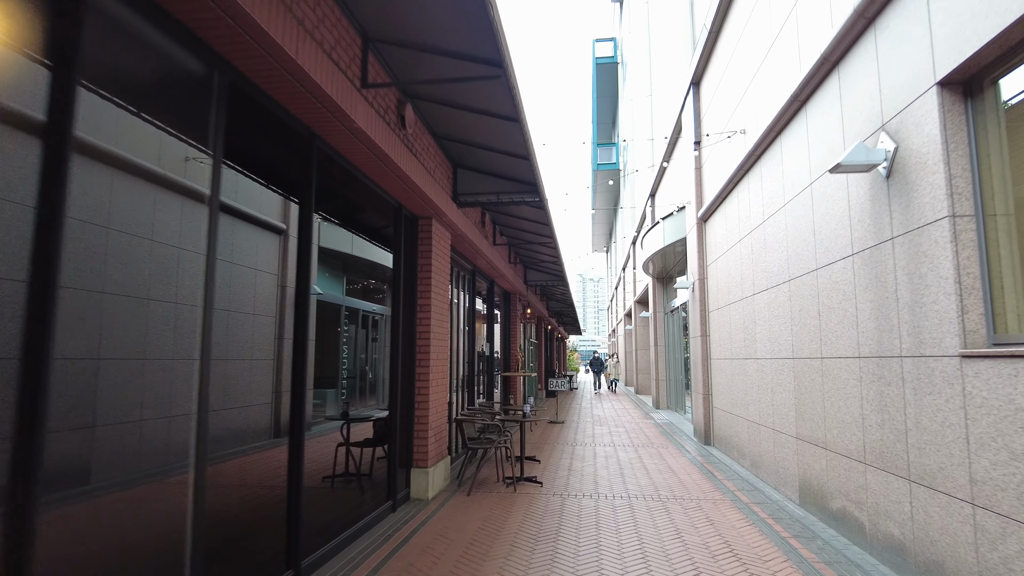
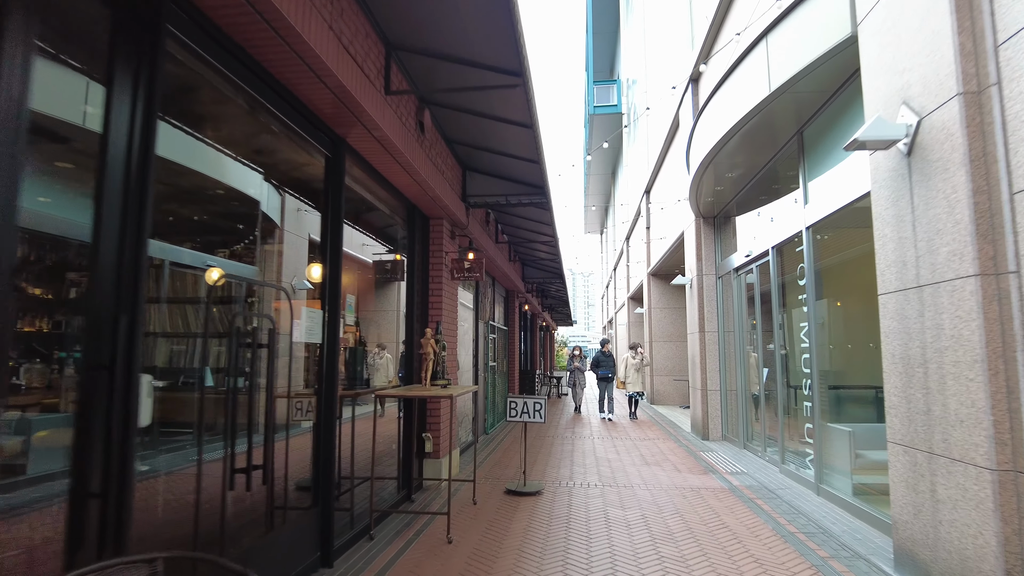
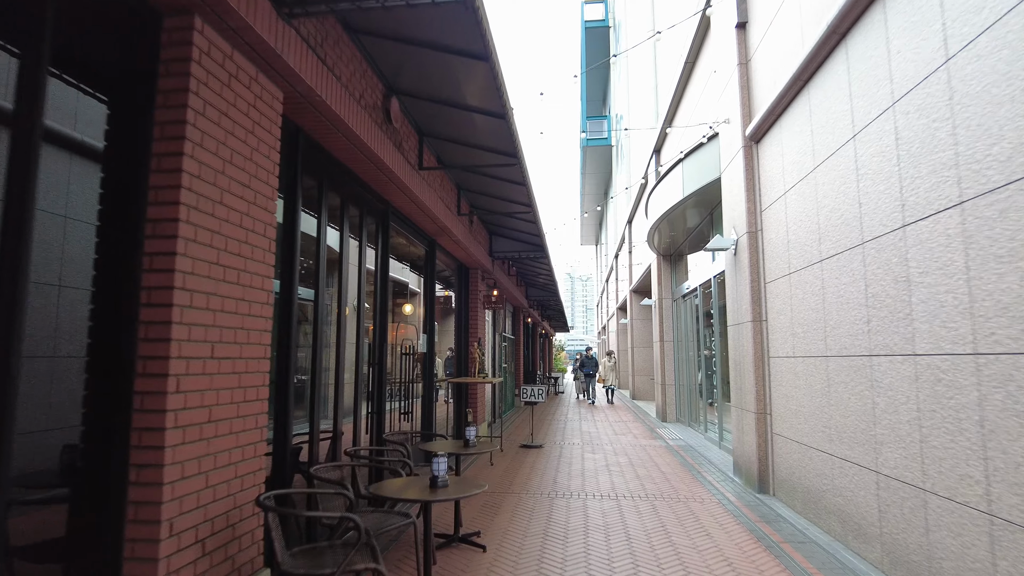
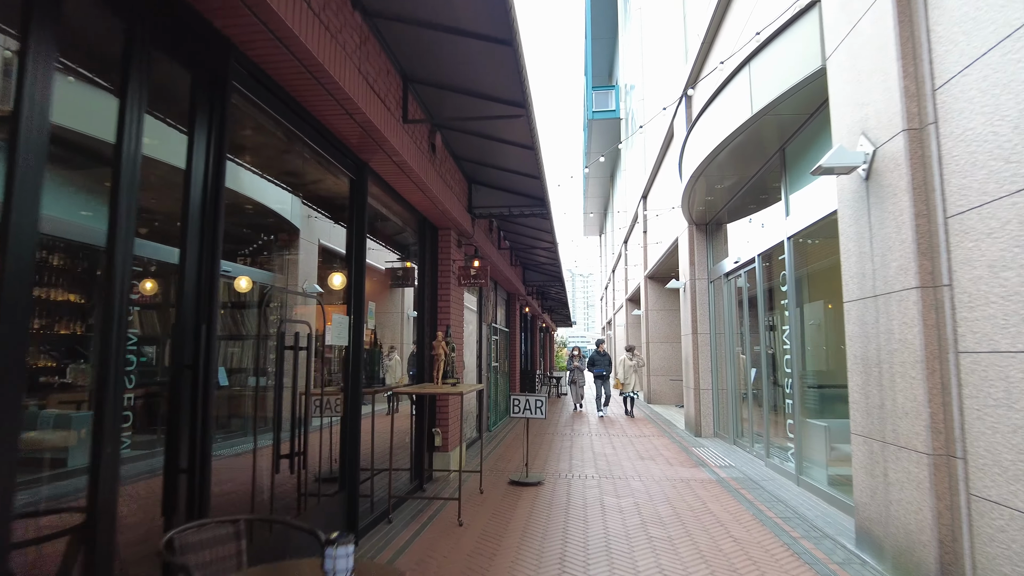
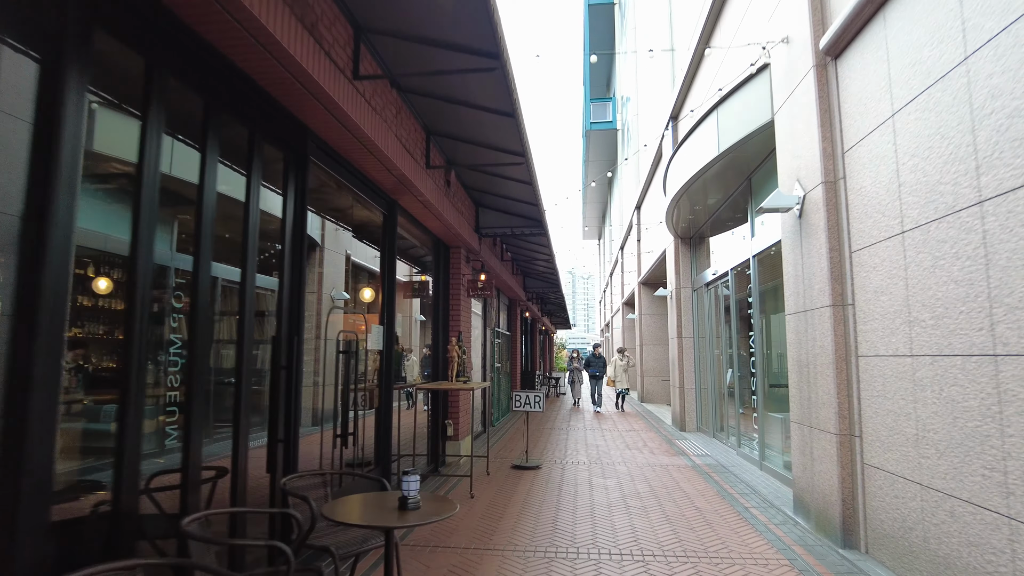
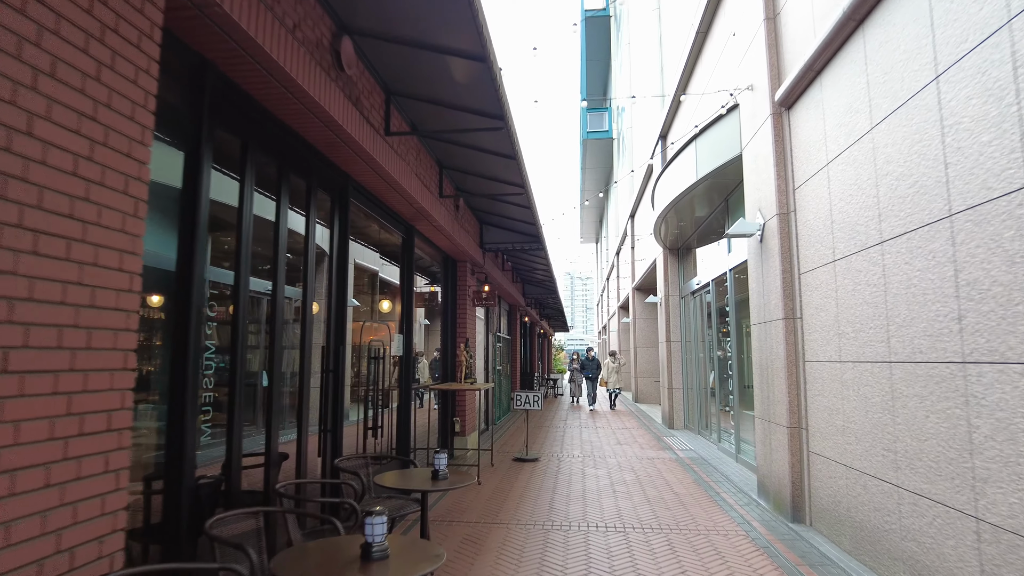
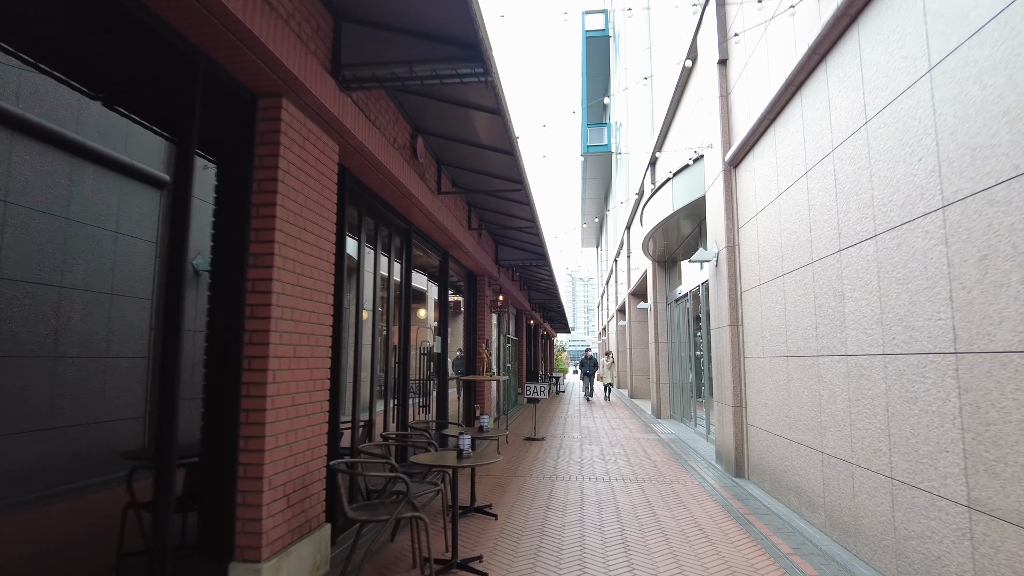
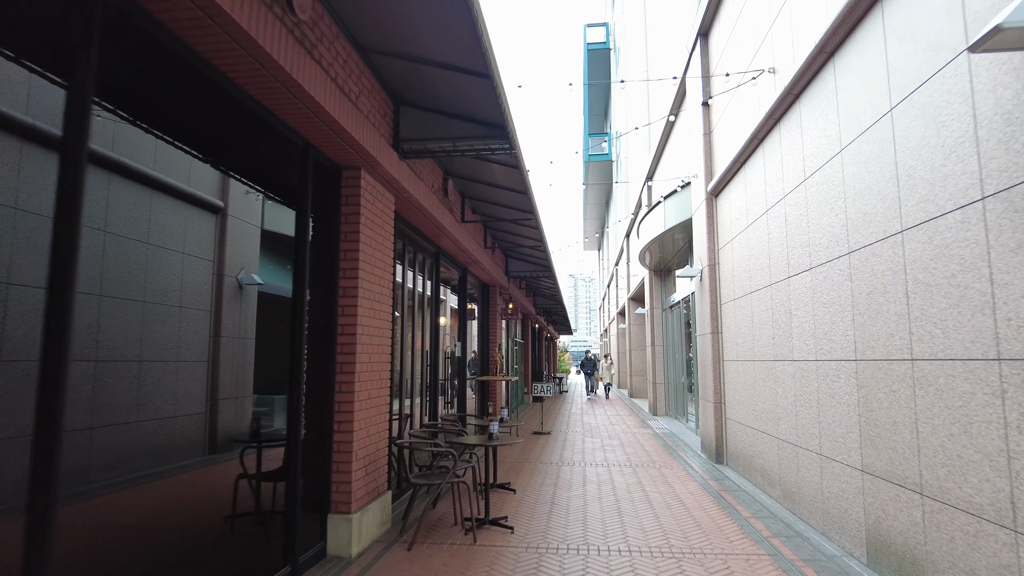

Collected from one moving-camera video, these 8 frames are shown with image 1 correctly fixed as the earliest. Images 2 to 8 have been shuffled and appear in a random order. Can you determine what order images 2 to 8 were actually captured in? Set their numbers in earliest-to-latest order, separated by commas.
8, 7, 3, 6, 5, 4, 2
